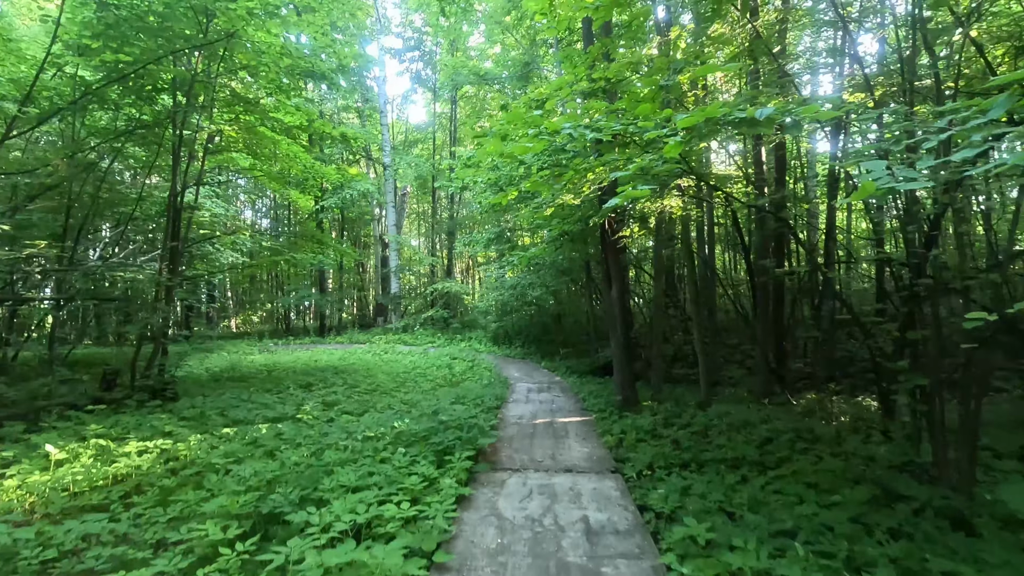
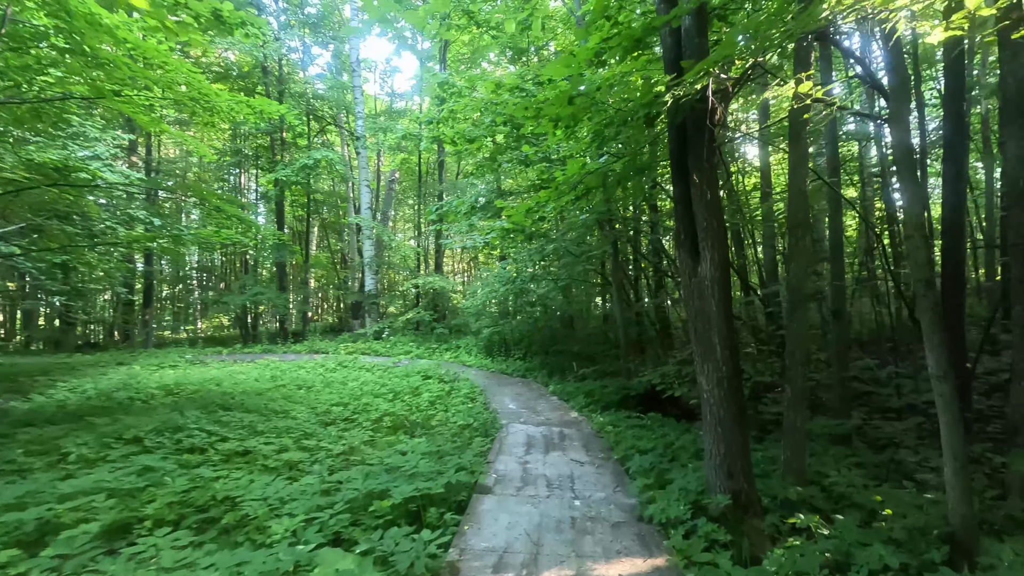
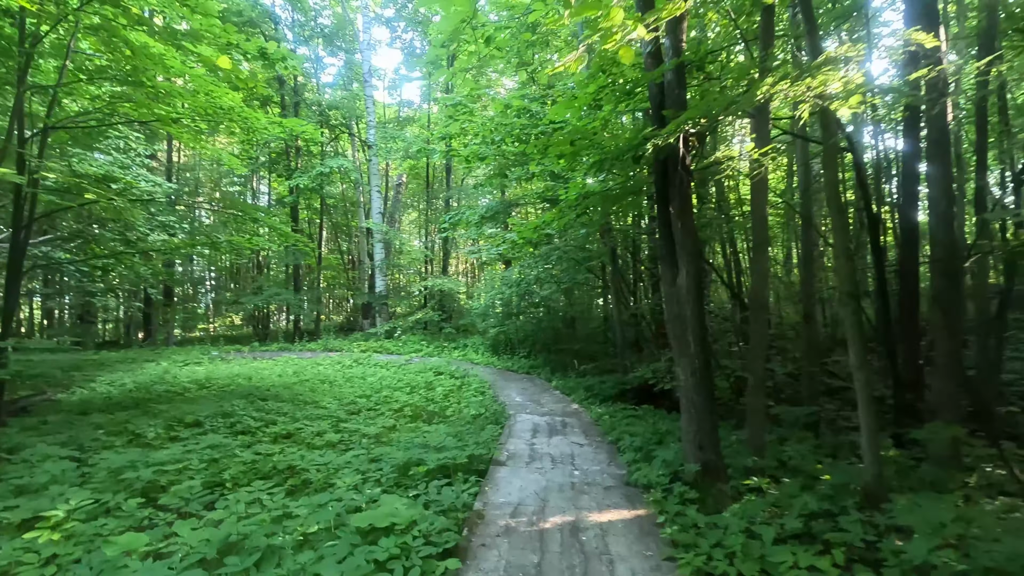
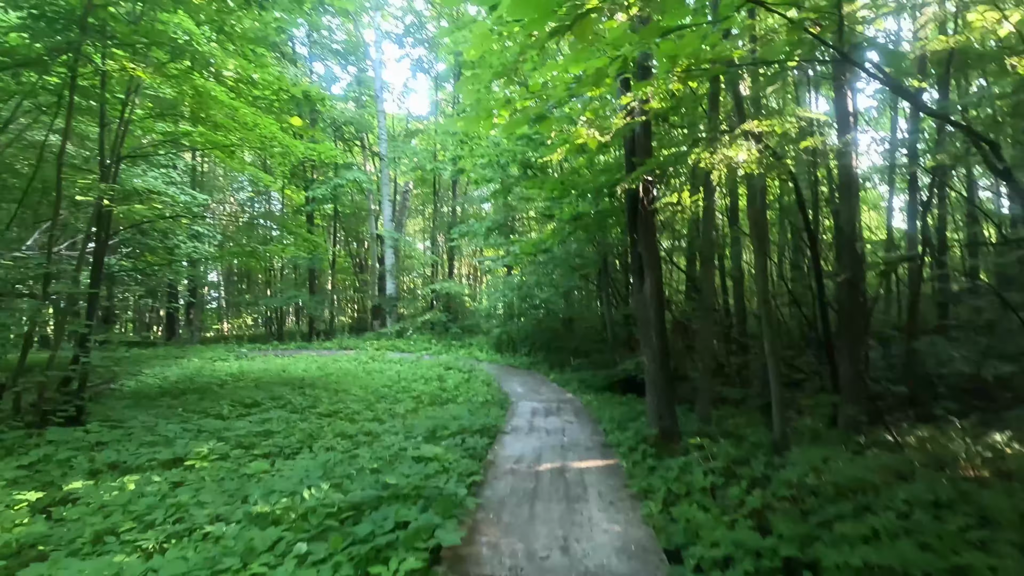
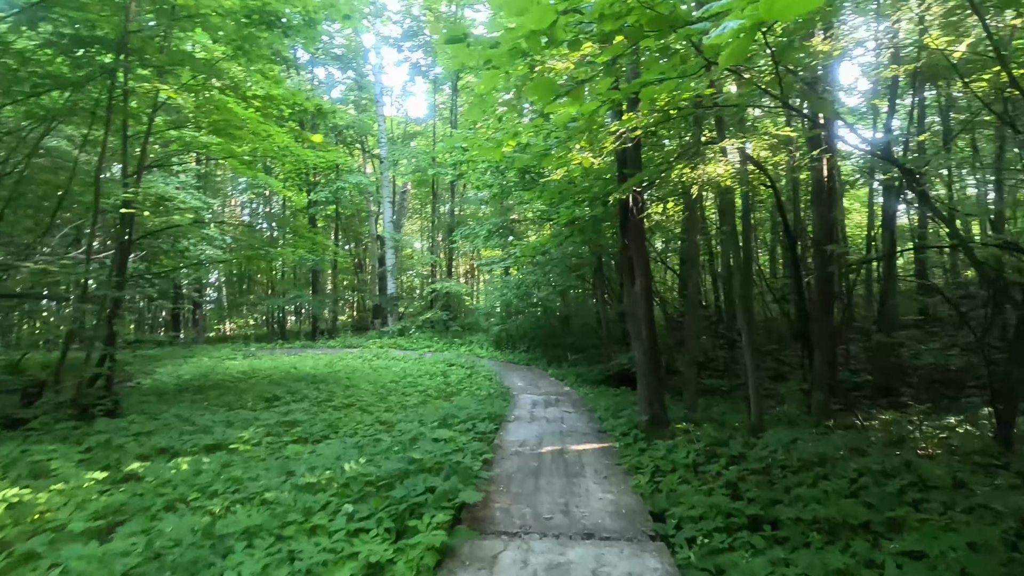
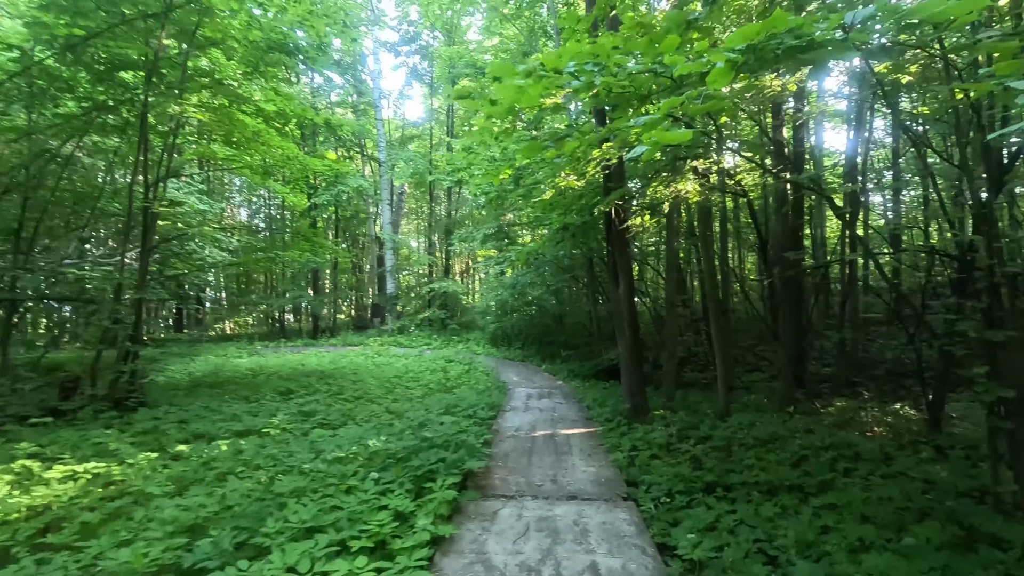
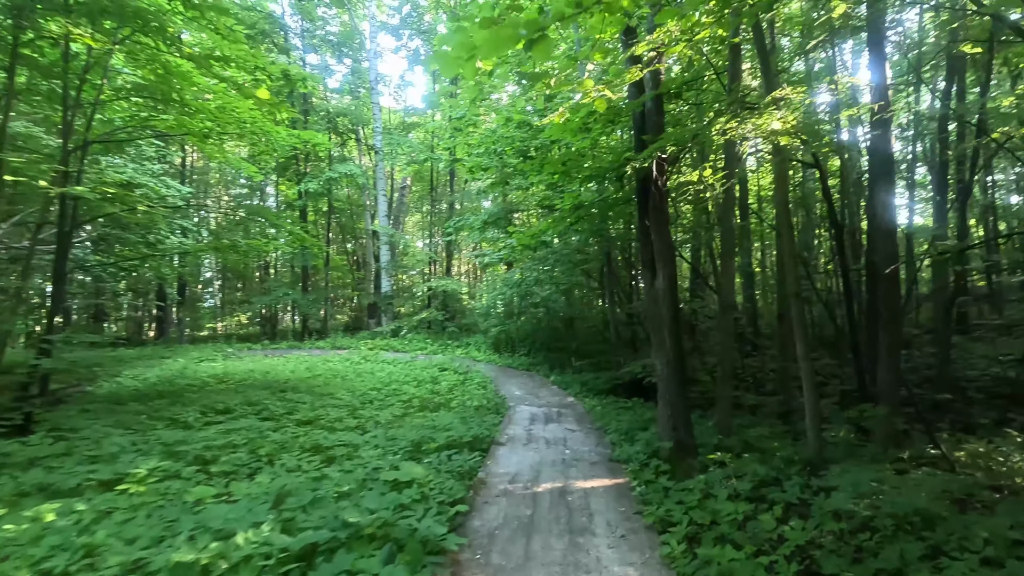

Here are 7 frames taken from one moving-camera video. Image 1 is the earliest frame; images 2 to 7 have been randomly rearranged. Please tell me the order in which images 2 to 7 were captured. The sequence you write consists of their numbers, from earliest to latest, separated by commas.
6, 5, 4, 7, 3, 2
